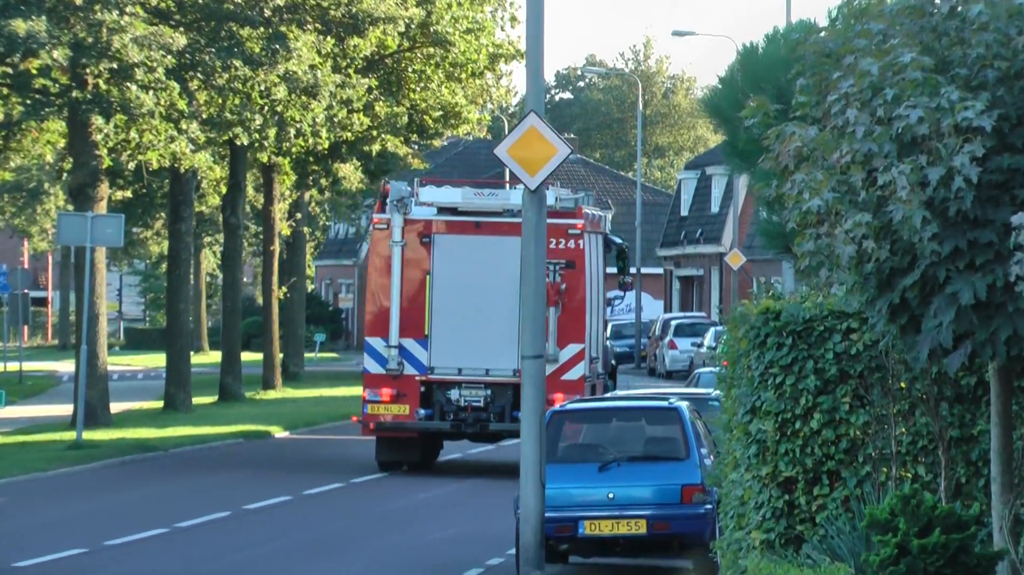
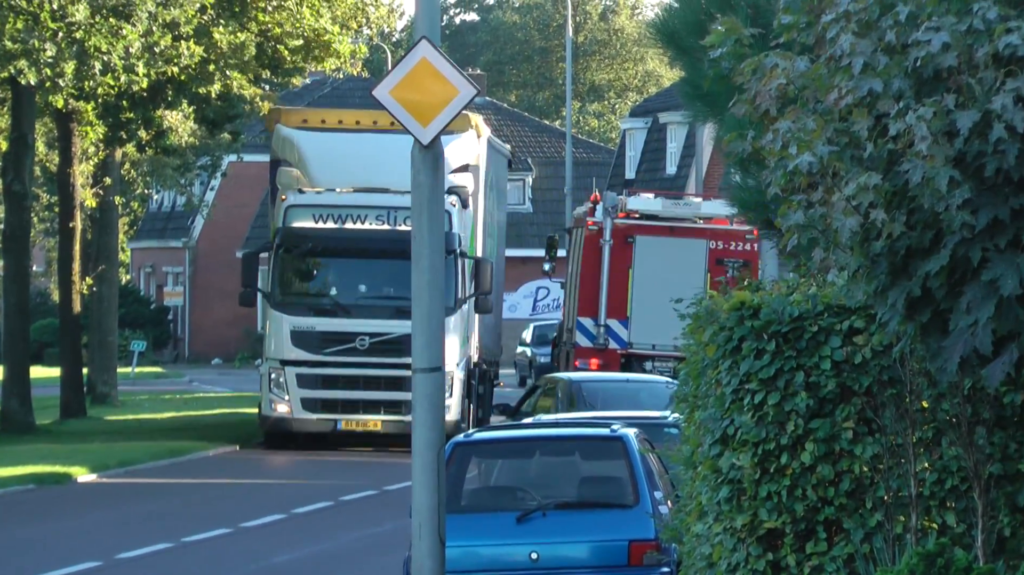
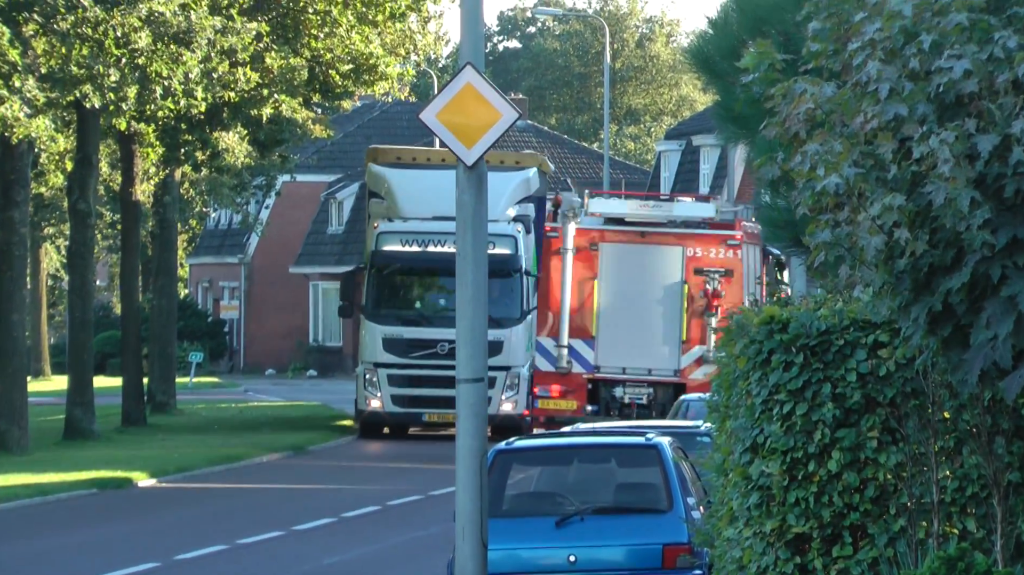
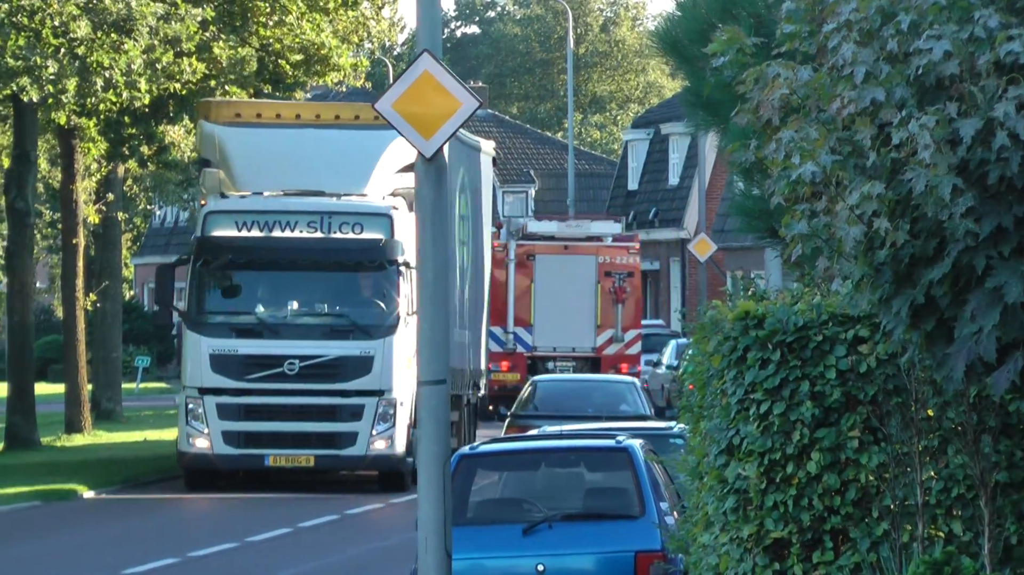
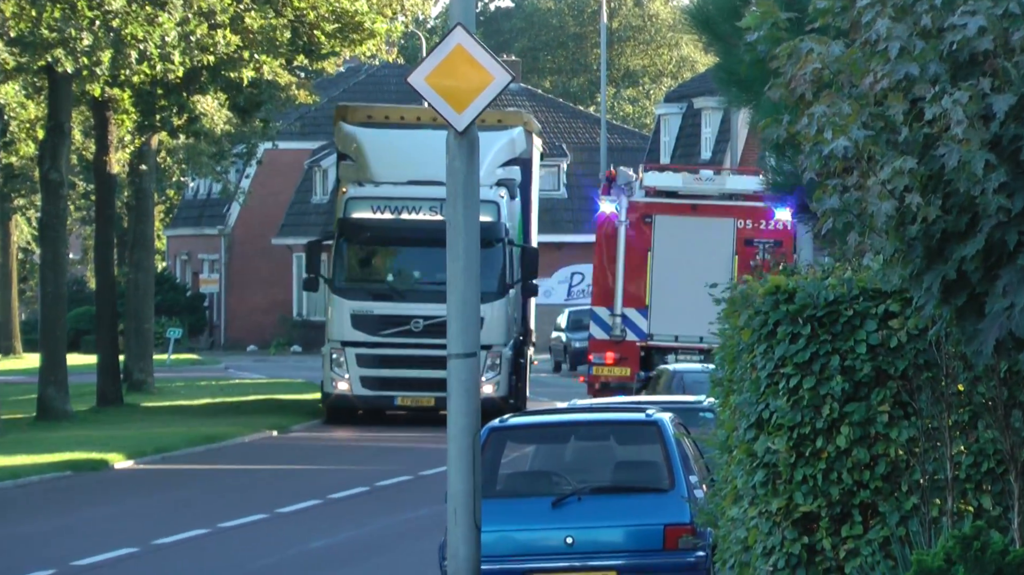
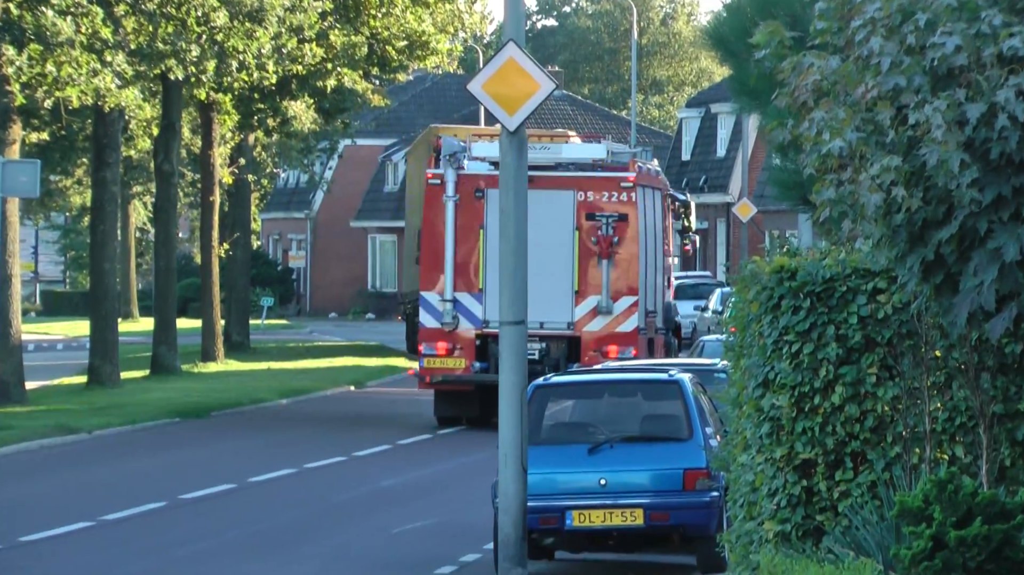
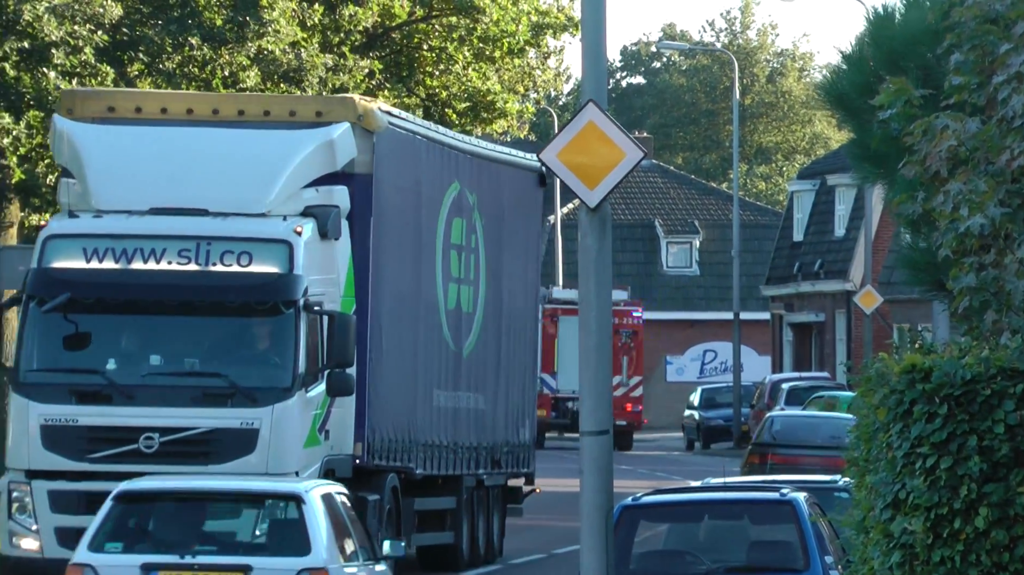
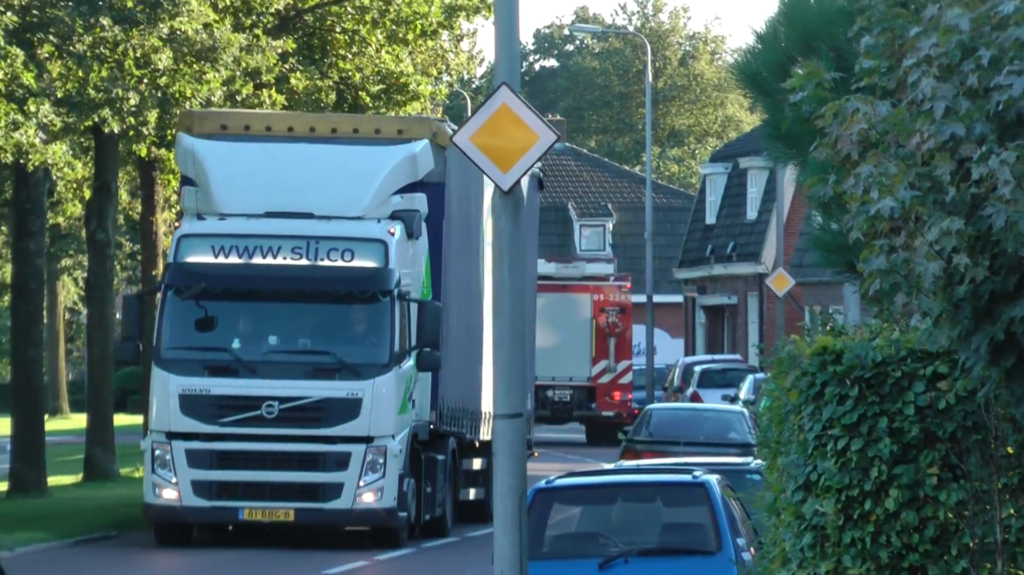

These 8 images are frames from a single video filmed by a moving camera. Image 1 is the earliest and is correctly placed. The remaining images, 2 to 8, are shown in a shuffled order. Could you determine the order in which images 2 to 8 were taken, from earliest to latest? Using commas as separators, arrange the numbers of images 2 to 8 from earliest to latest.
6, 3, 5, 2, 4, 8, 7
